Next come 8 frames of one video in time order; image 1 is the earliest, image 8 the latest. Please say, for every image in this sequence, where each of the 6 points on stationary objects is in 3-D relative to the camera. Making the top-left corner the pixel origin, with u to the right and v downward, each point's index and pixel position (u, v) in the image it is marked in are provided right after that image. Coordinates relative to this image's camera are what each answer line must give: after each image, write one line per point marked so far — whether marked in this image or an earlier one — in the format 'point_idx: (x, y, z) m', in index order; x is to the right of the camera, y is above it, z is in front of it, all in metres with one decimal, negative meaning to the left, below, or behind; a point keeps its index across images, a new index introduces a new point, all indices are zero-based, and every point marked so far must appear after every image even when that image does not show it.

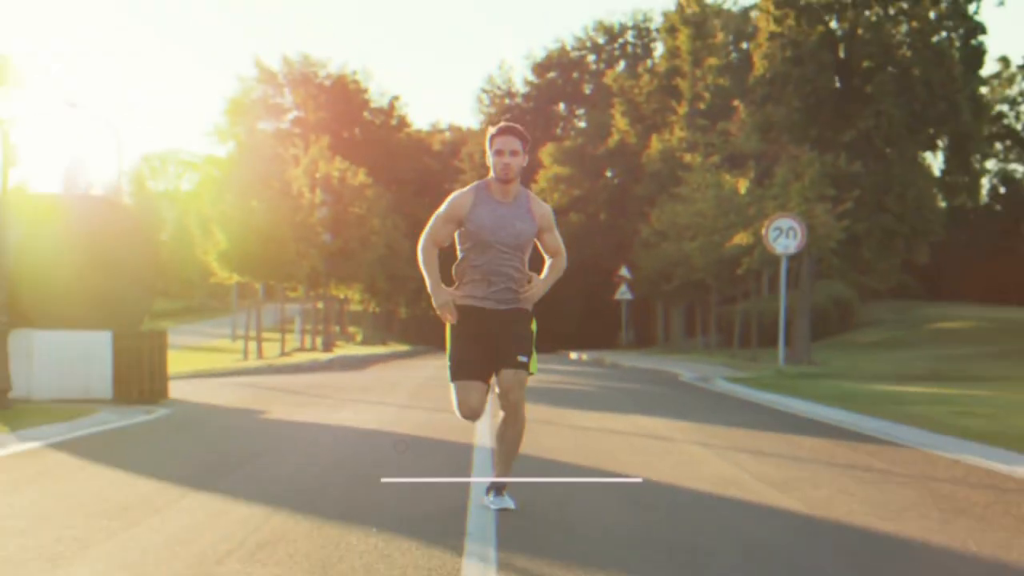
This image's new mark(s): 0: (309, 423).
0: (-1.9, -1.4, +14.0) m
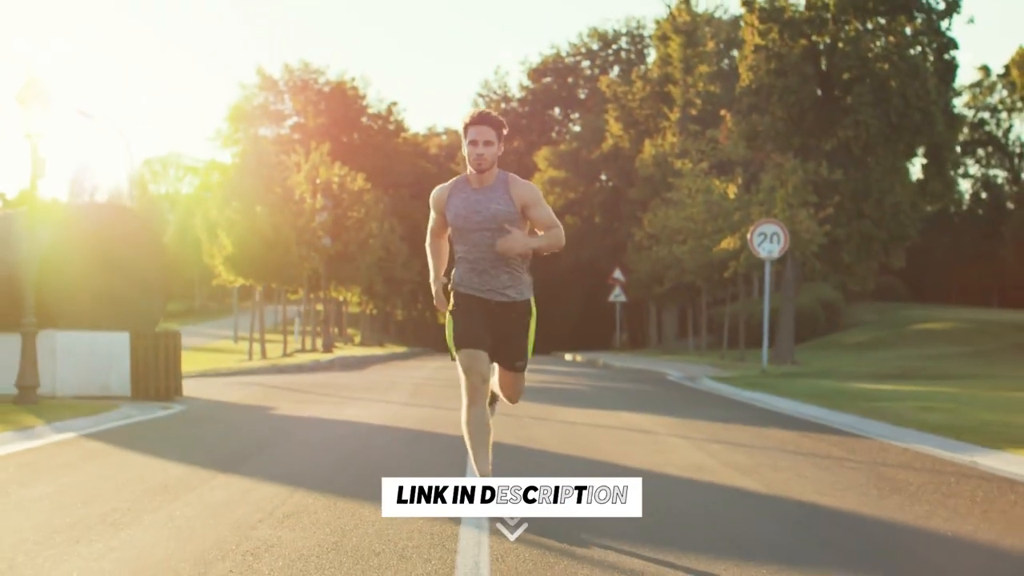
0: (-2.0, -1.4, +15.1) m
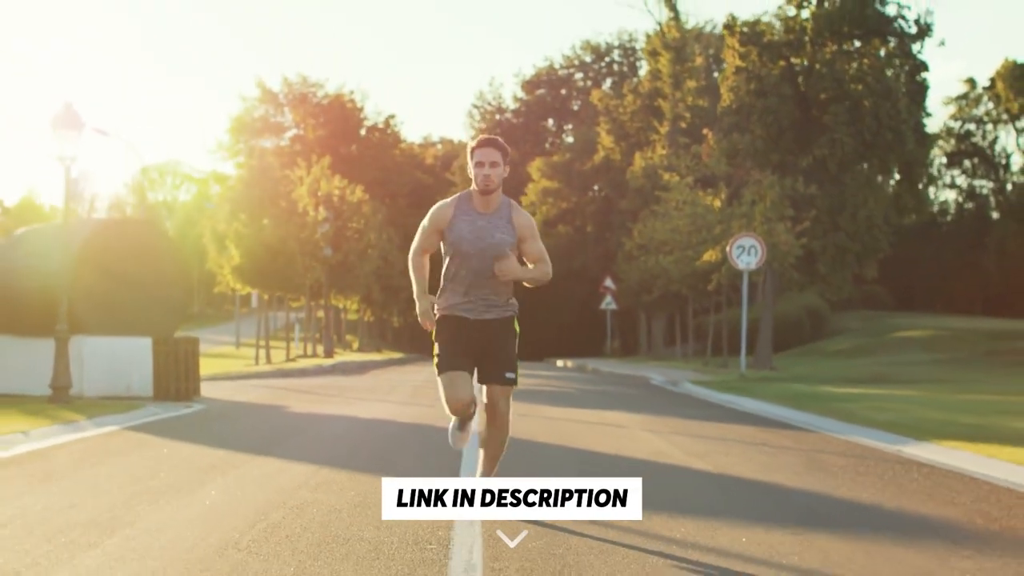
0: (-2.1, -1.5, +16.8) m
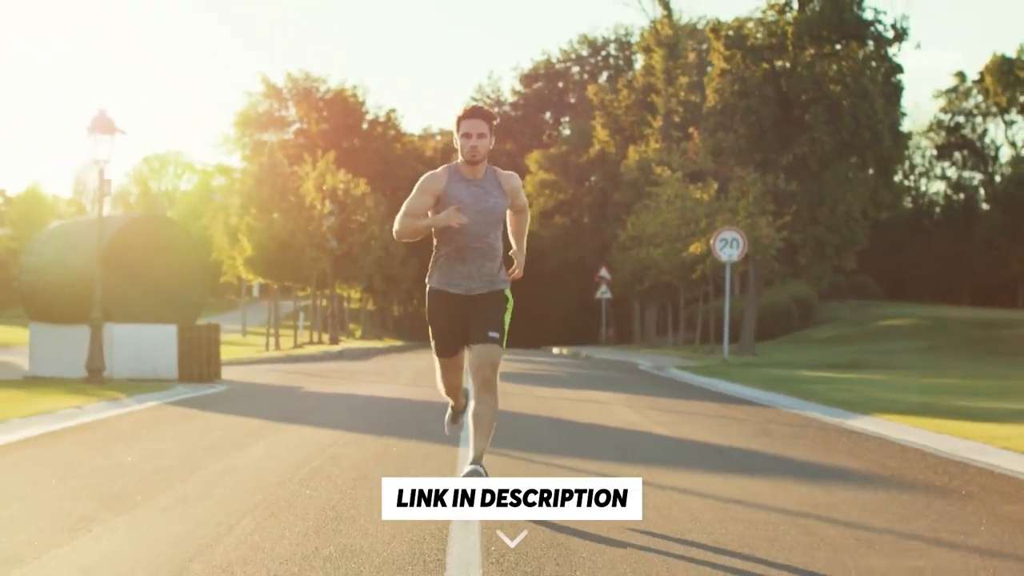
0: (-2.2, -1.4, +18.7) m
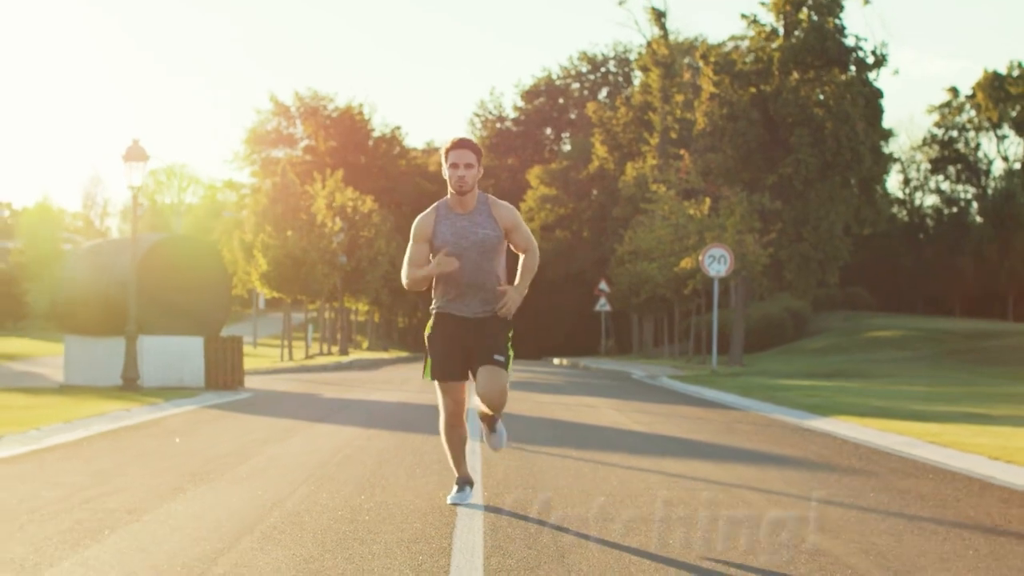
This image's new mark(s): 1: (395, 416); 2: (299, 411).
0: (-2.2, -1.6, +20.7) m
1: (-1.4, -1.5, +17.6) m
2: (-2.8, -1.6, +19.0) m
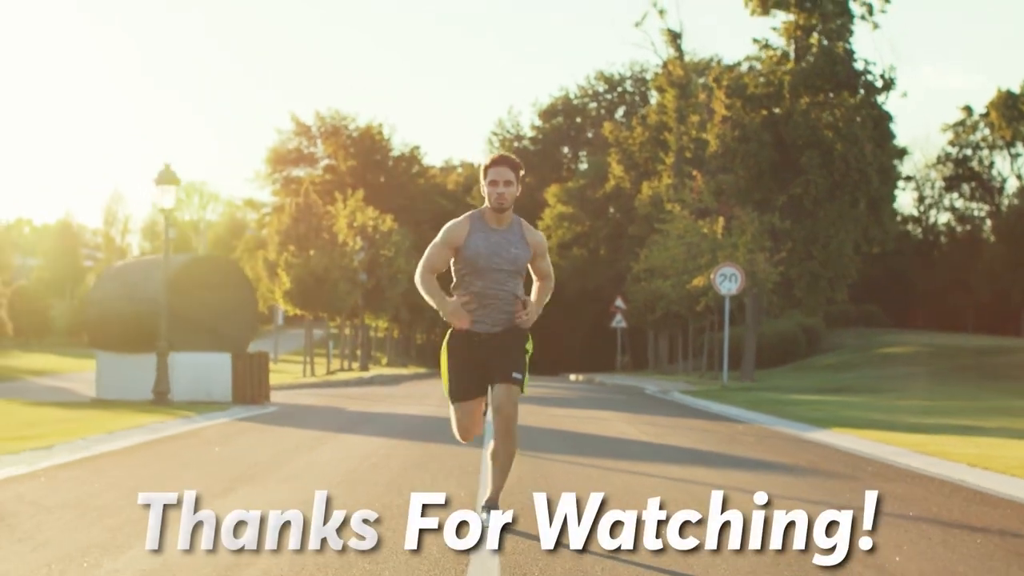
0: (-2.0, -1.9, +21.7) m
1: (-1.2, -1.8, +18.6) m
2: (-2.6, -1.9, +20.0) m
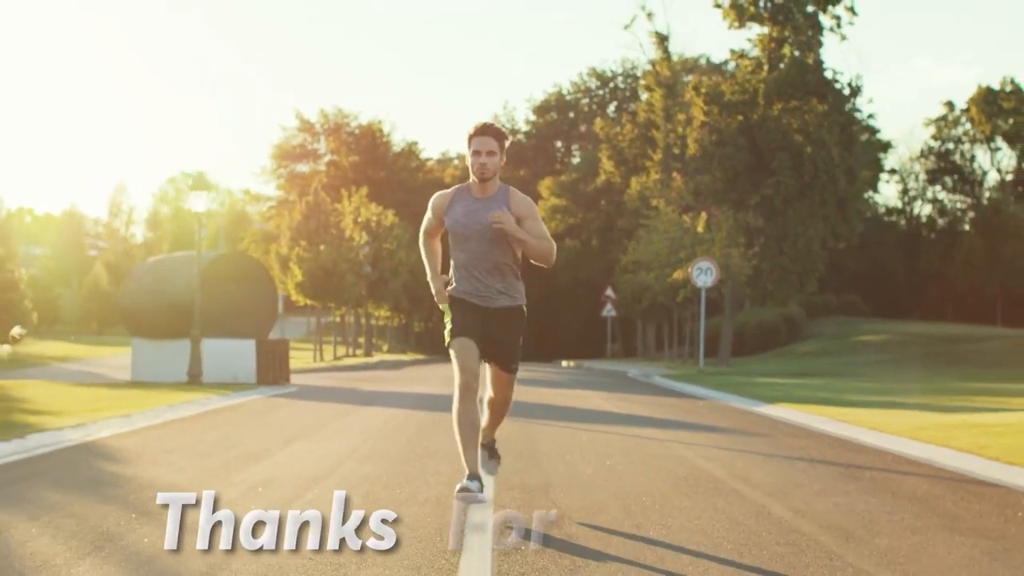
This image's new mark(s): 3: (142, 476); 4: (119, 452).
0: (-2.1, -1.8, +24.9) m
1: (-1.3, -1.7, +21.8) m
2: (-2.7, -1.8, +23.2) m
3: (-2.5, -1.3, +9.7) m
4: (-3.1, -1.3, +11.5) m
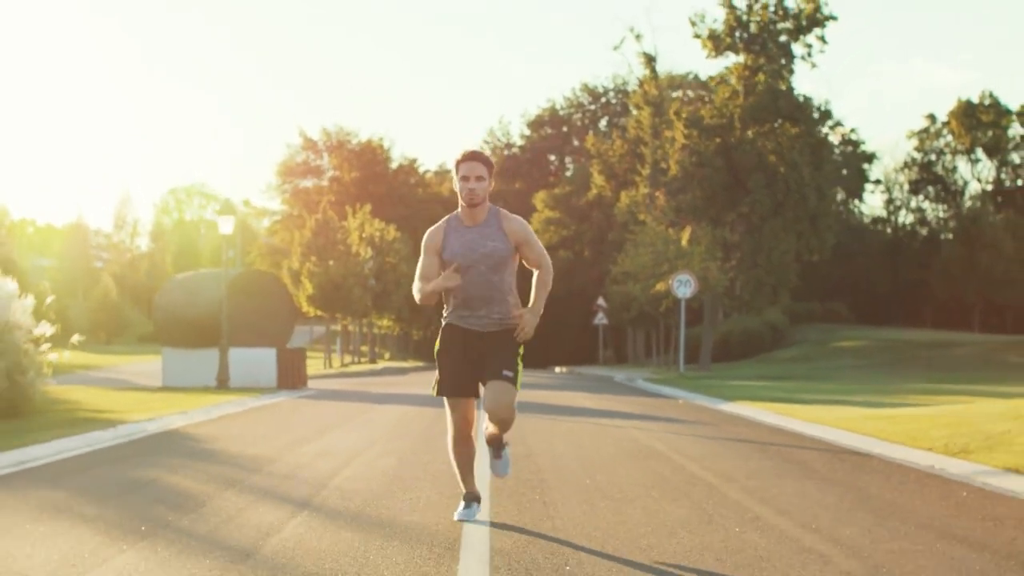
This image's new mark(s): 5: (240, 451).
0: (-2.2, -2.1, +28.2) m
1: (-1.4, -2.0, +25.1) m
2: (-2.8, -2.1, +26.5) m
3: (-2.5, -1.5, +13.0) m
4: (-3.2, -1.5, +14.8) m
5: (-2.5, -1.5, +13.2) m
